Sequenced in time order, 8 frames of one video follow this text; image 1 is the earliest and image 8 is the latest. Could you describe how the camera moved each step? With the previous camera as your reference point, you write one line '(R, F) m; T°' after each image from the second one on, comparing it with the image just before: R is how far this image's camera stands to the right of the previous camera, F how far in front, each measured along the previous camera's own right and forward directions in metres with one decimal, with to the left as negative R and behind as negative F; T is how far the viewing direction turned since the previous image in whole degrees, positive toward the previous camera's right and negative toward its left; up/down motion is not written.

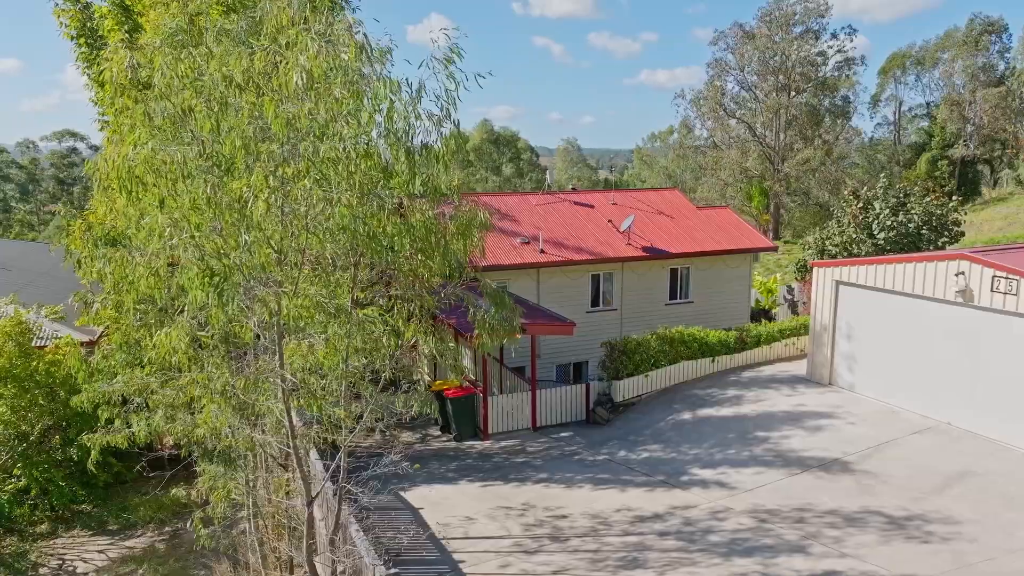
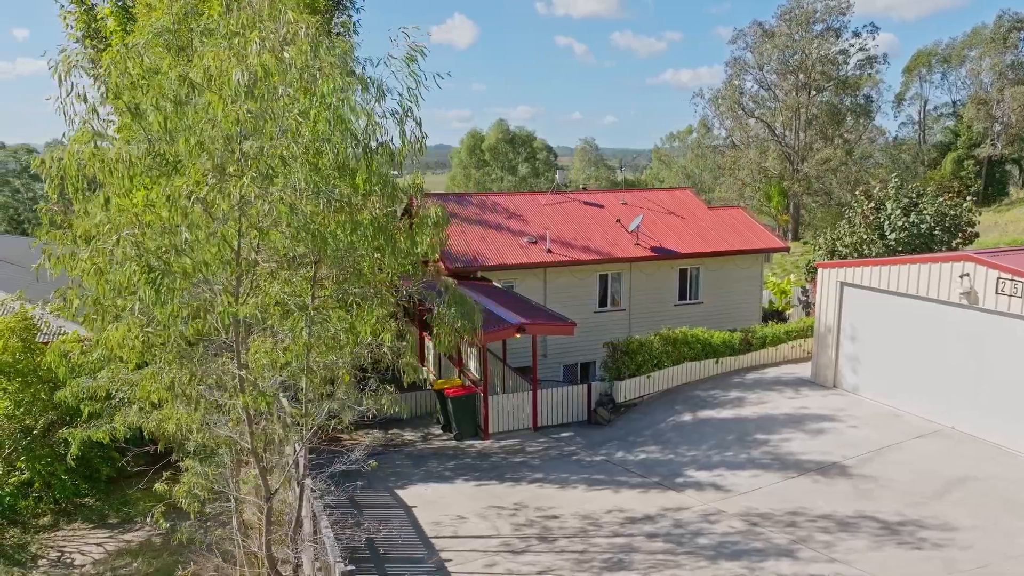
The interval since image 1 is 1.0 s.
(+0.5, 0.0) m; -2°
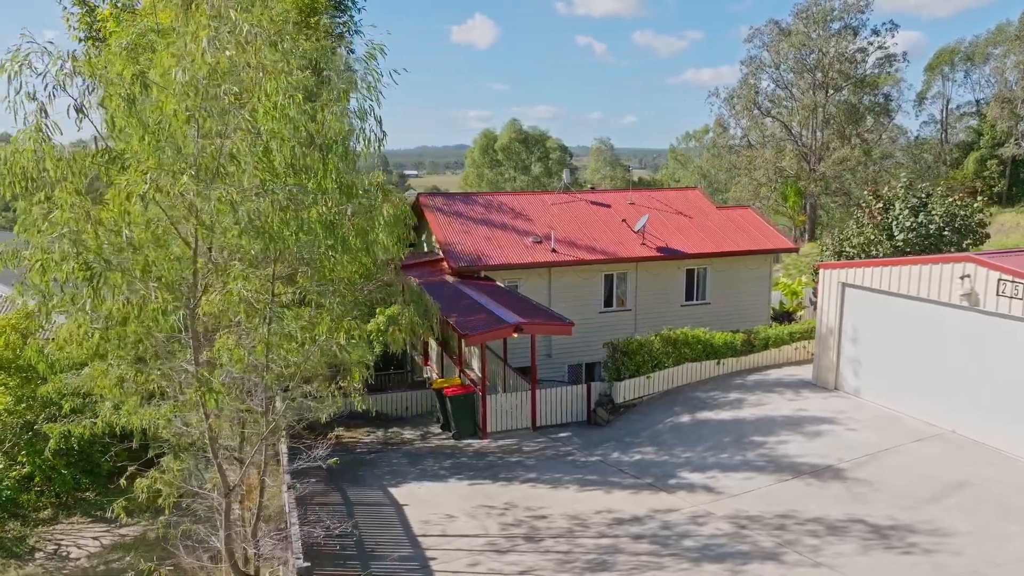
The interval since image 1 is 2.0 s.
(+0.5, 0.0) m; -1°
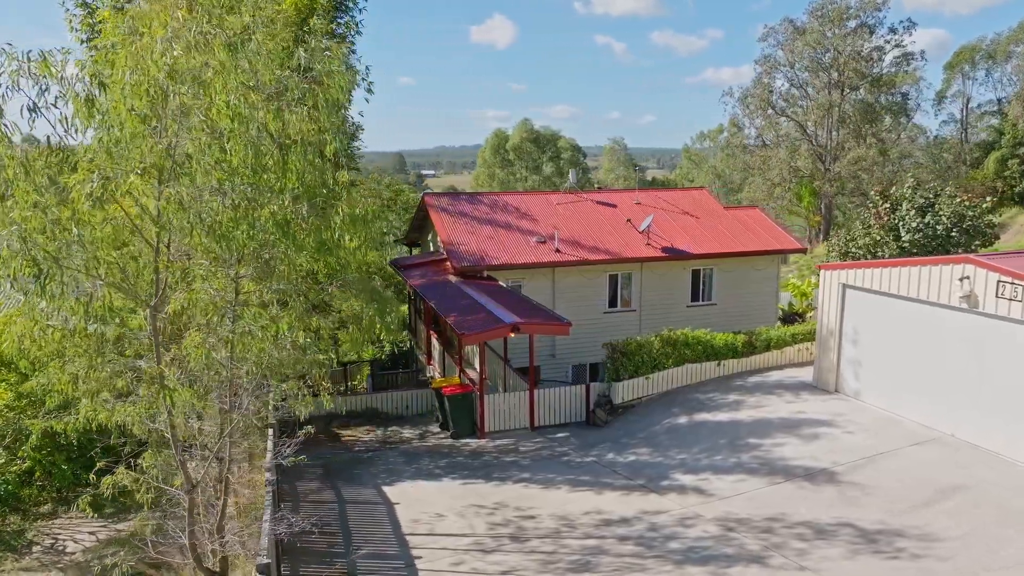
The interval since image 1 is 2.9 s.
(+0.4, 0.0) m; -1°
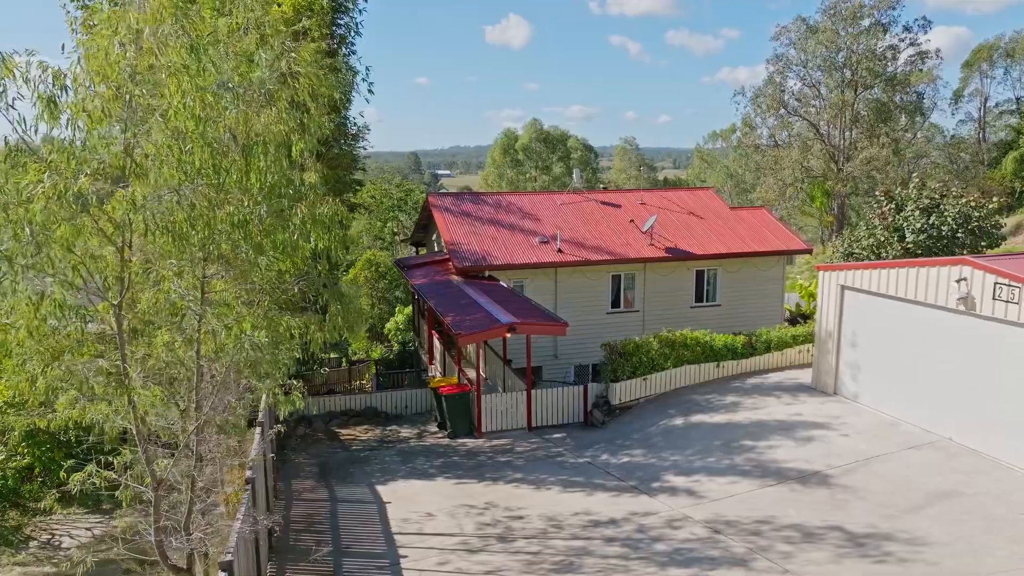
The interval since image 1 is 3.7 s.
(+0.4, 0.0) m; -1°
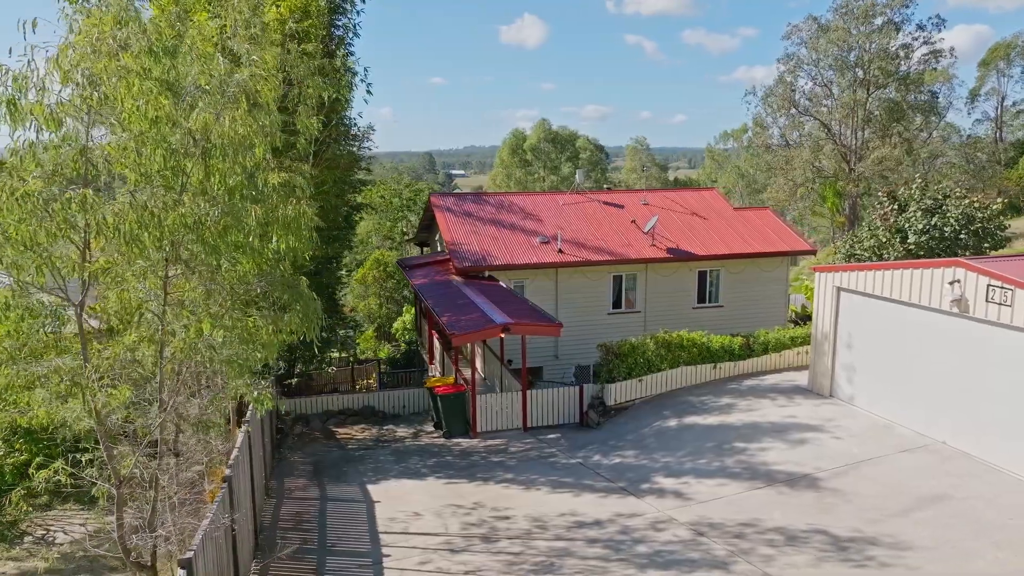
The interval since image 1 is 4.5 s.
(+0.4, 0.0) m; -1°
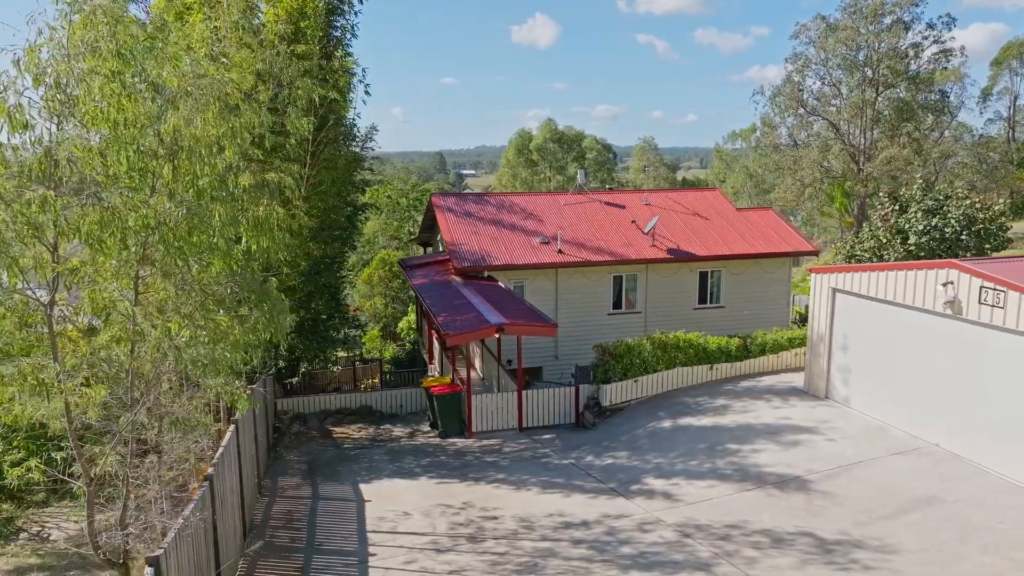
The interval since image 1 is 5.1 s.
(+0.4, 0.0) m; -1°
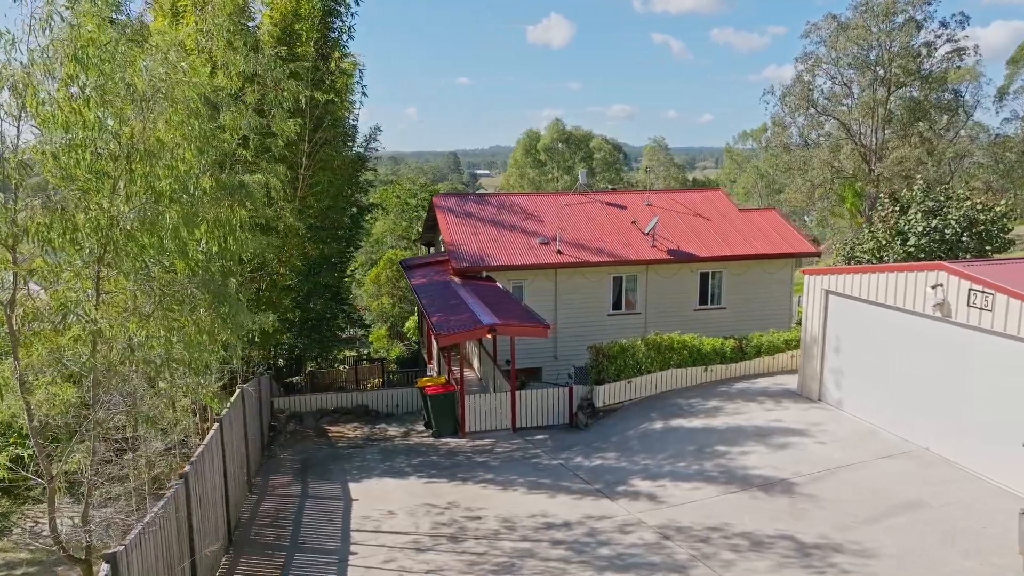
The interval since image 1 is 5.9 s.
(+0.5, 0.0) m; -1°
